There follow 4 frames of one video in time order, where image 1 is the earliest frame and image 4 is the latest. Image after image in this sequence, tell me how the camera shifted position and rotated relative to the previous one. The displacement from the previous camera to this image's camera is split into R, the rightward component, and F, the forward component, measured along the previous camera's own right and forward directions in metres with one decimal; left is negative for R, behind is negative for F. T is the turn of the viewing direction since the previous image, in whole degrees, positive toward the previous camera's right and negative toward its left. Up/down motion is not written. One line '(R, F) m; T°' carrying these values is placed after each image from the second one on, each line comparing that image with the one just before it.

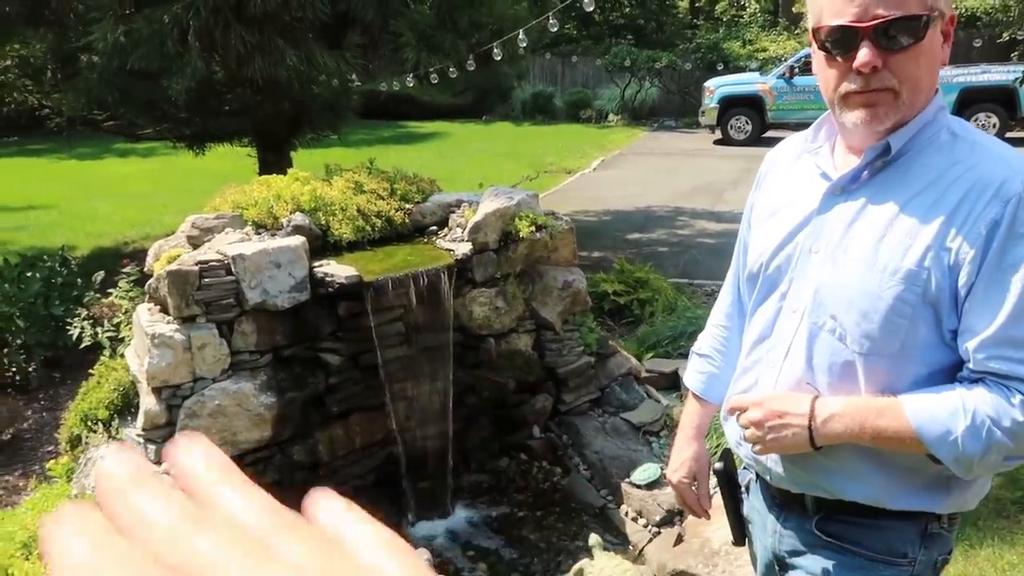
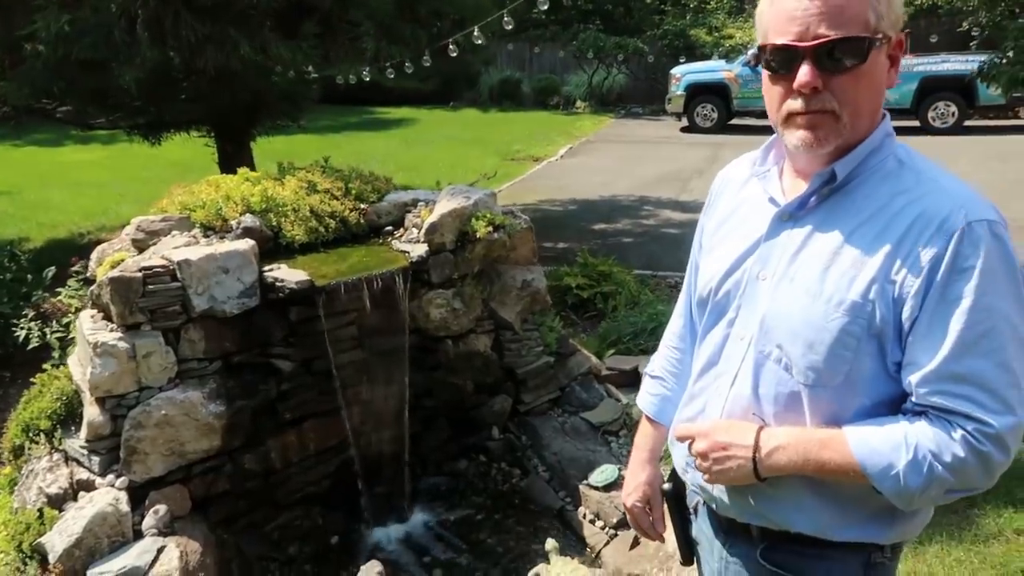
(+0.1, +0.1) m; +2°
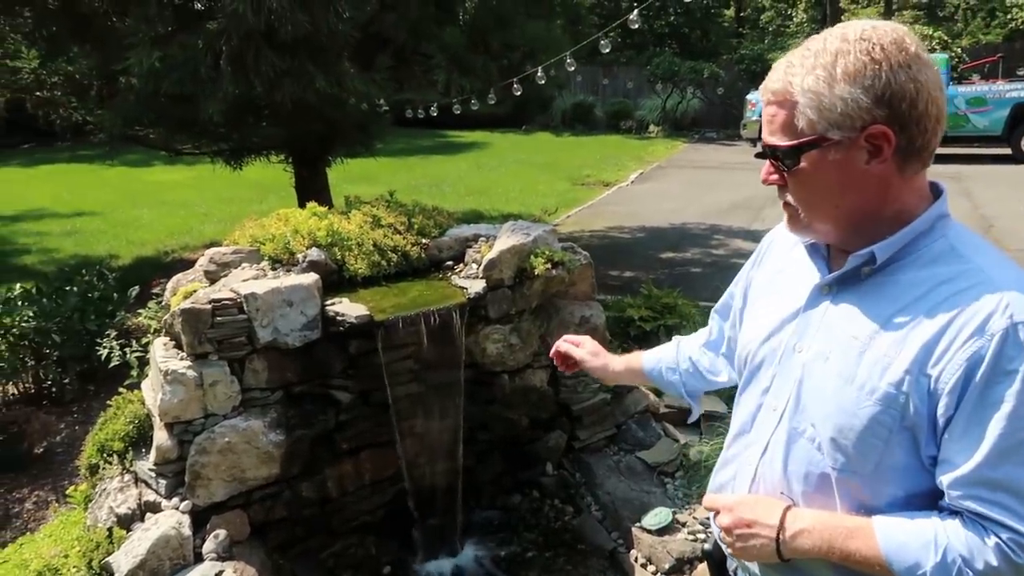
(+0.1, 0.0) m; -5°
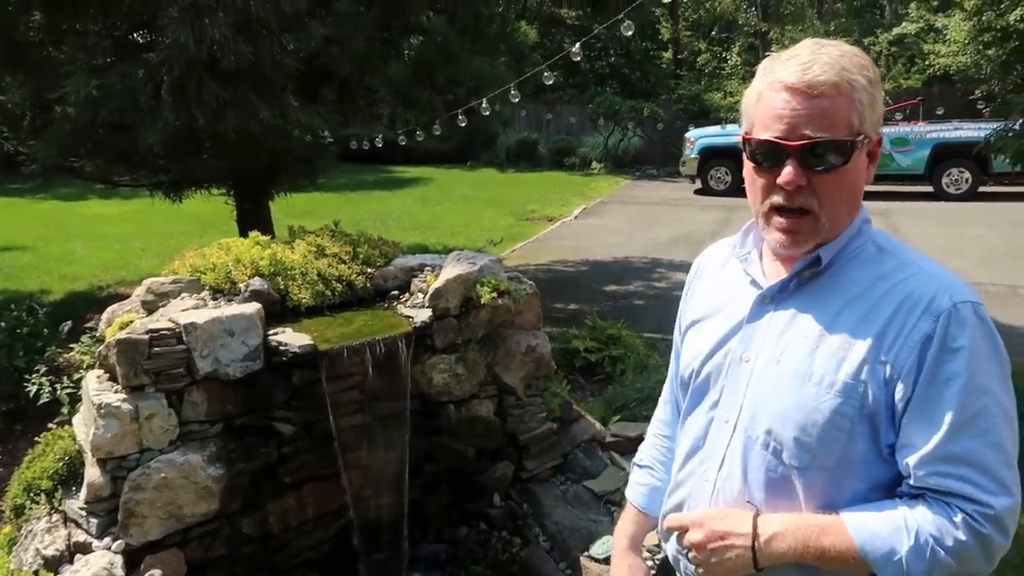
(0.0, 0.0) m; +4°
